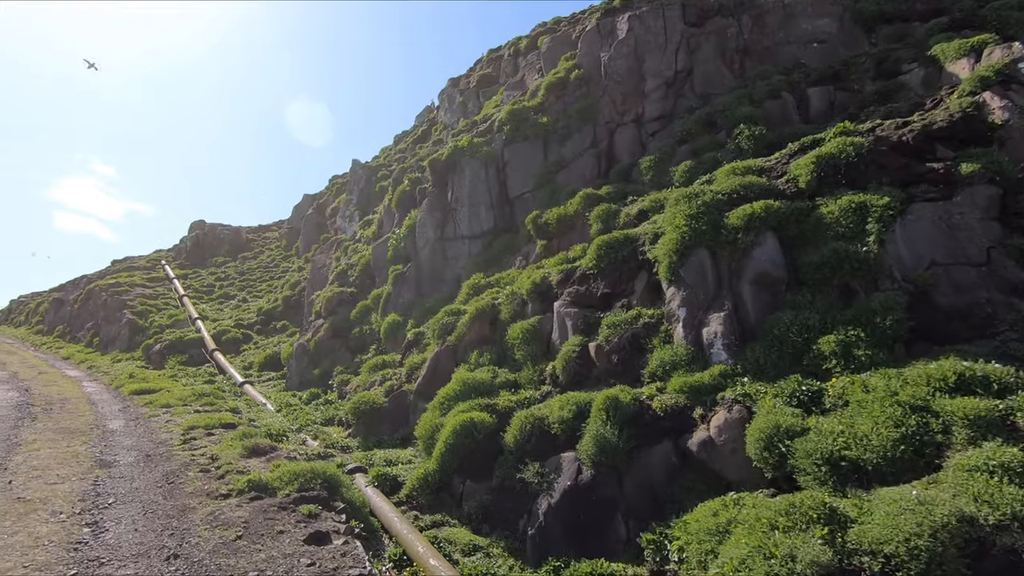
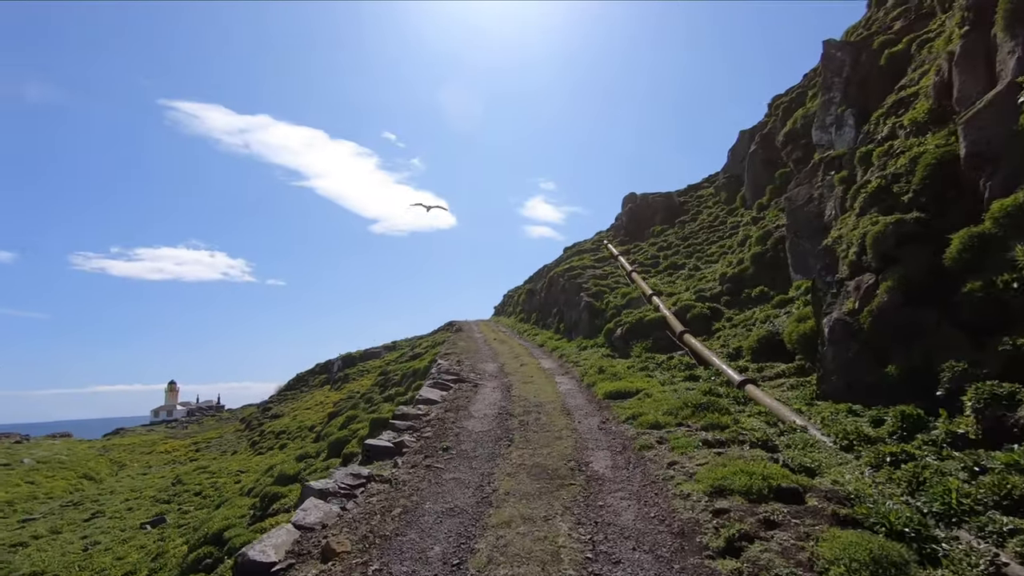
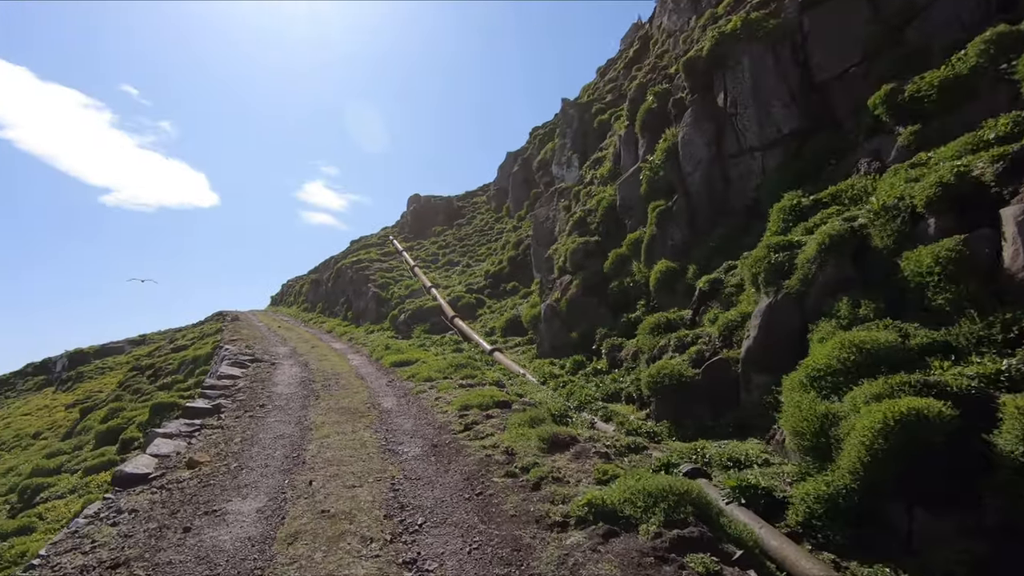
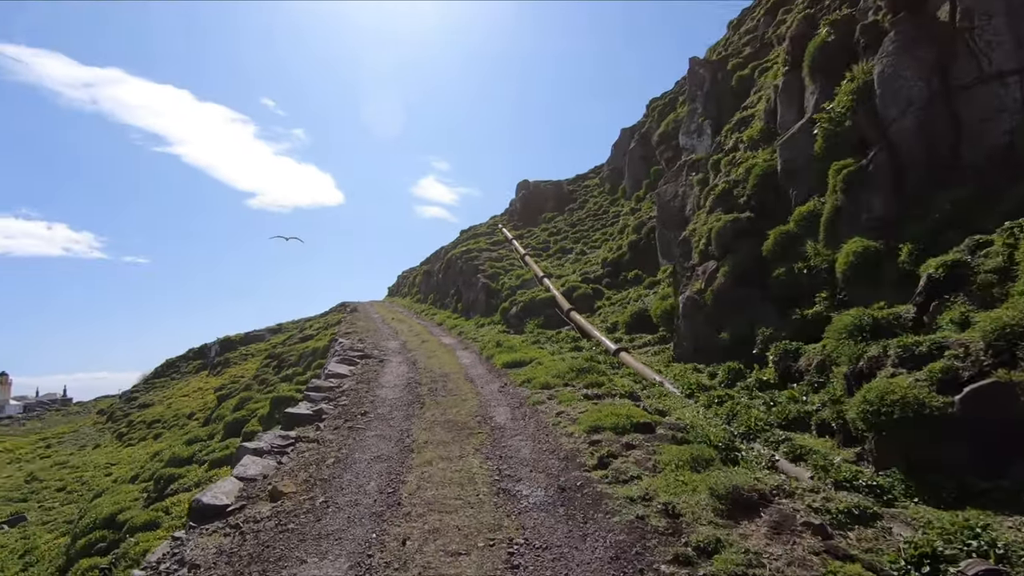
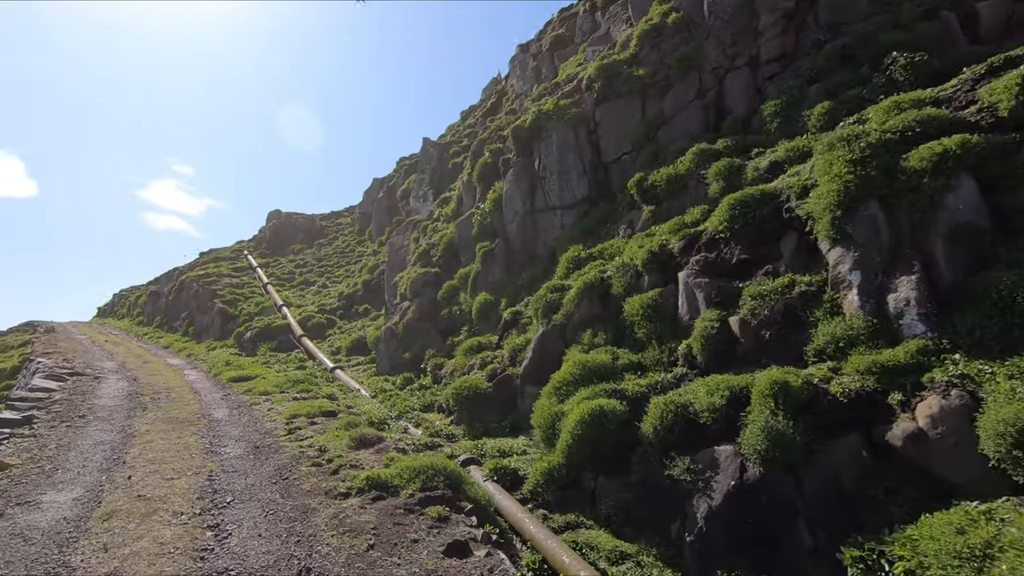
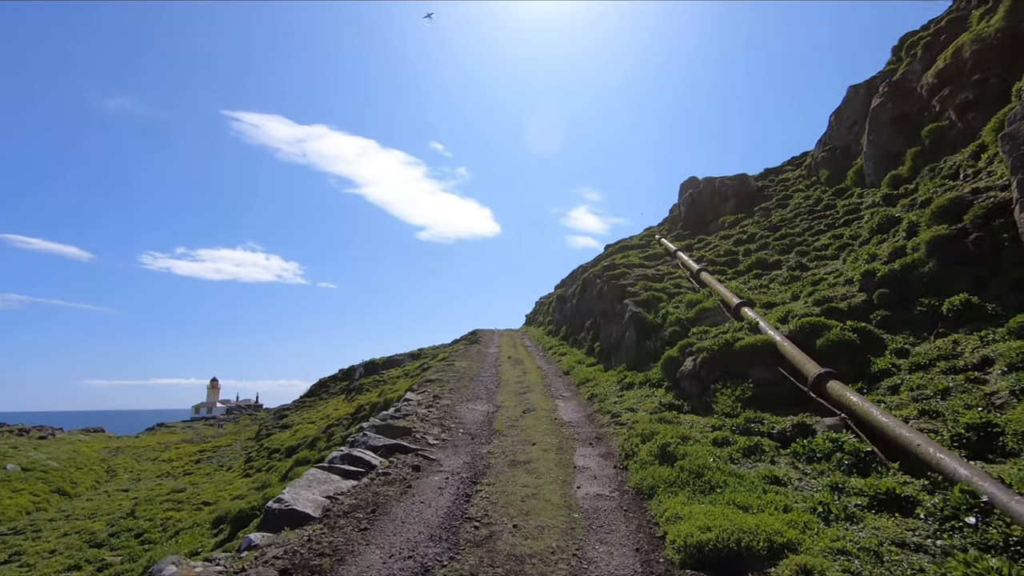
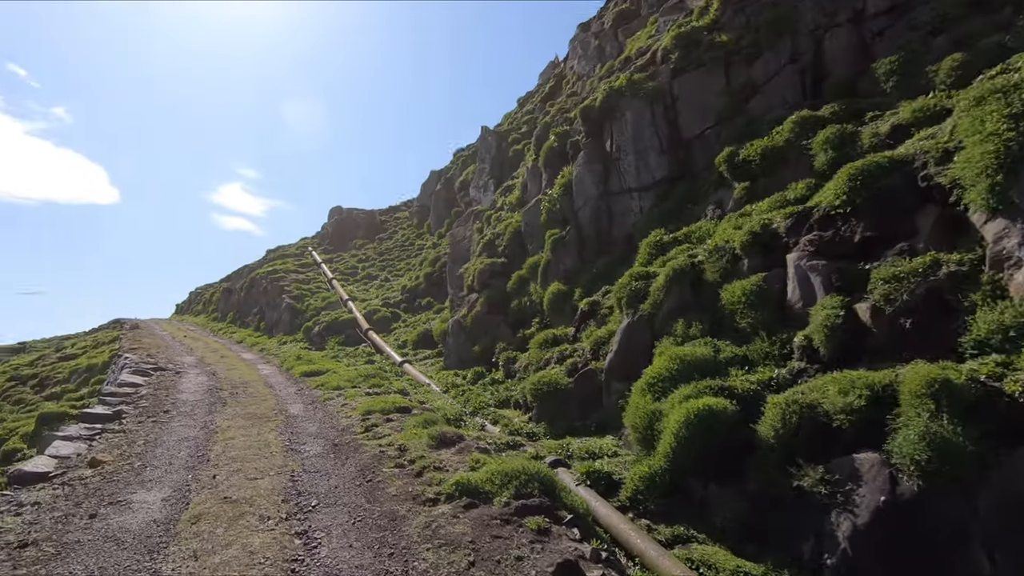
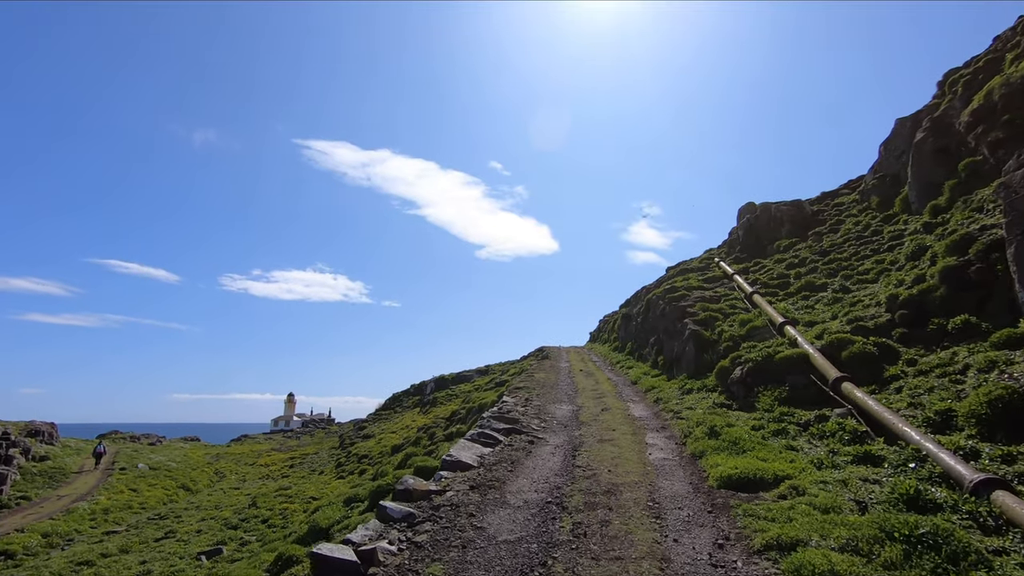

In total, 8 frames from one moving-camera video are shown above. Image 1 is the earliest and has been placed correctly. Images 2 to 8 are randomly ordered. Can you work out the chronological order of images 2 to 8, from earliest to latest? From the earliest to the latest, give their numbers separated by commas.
5, 7, 3, 4, 2, 8, 6
